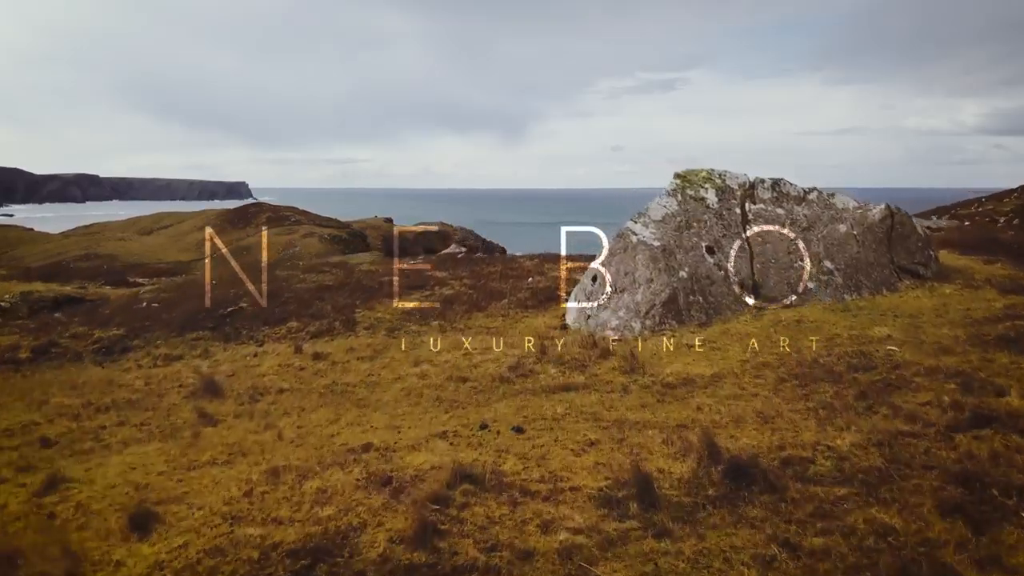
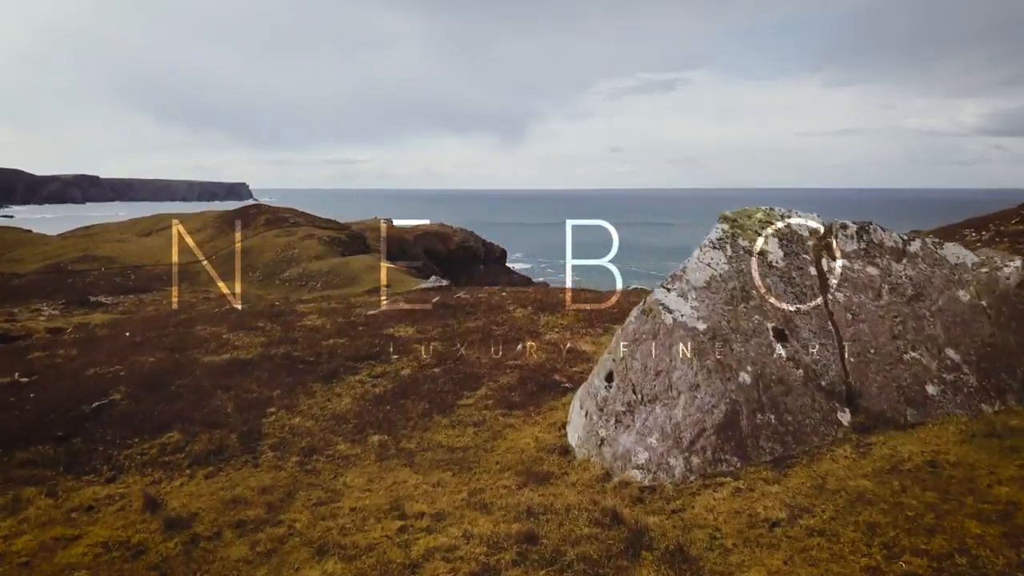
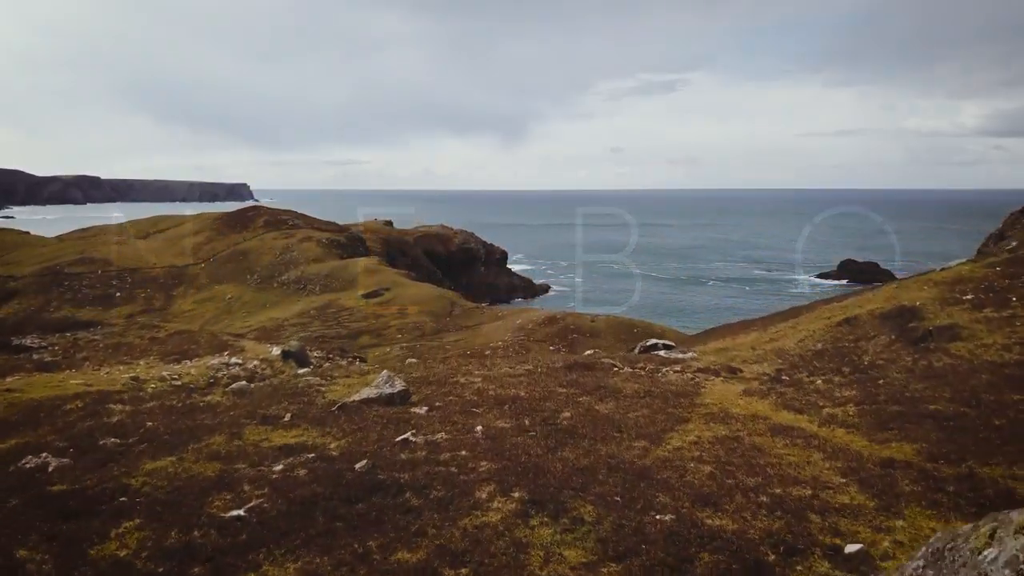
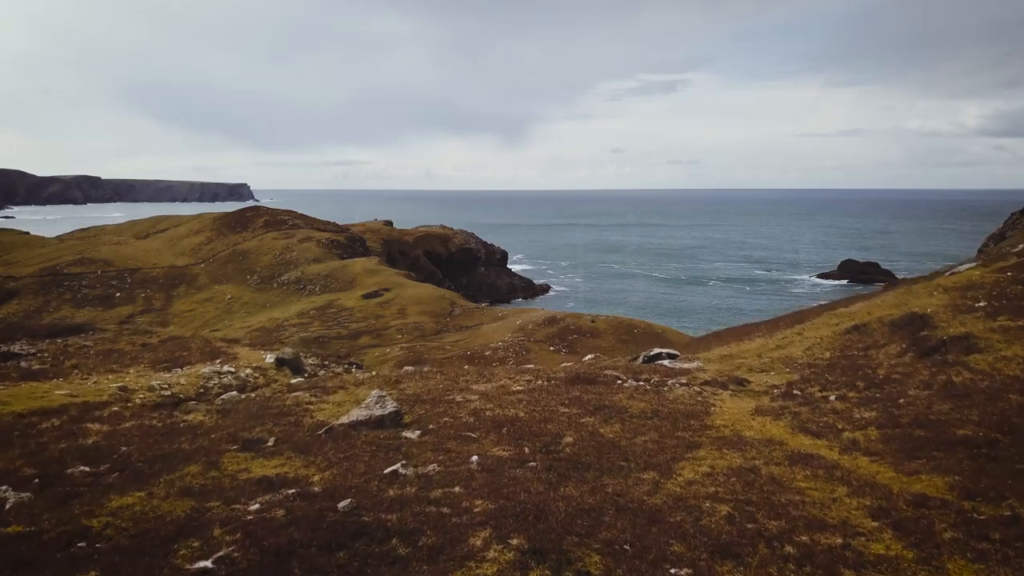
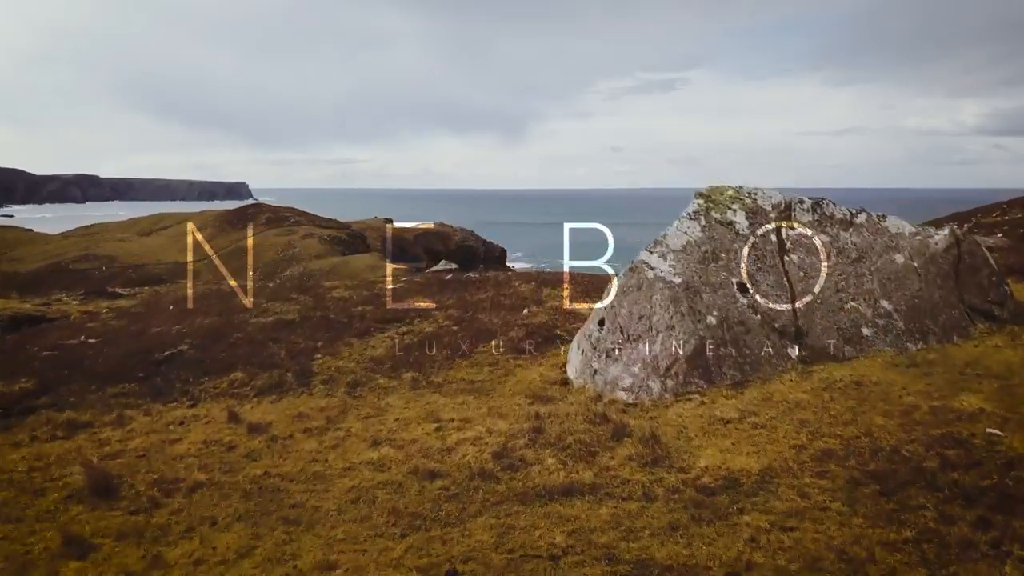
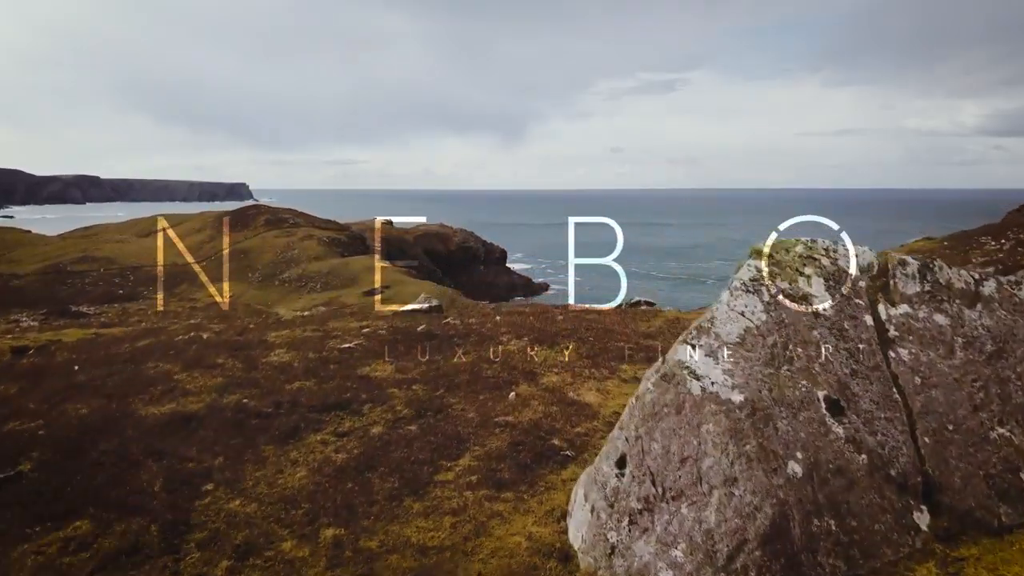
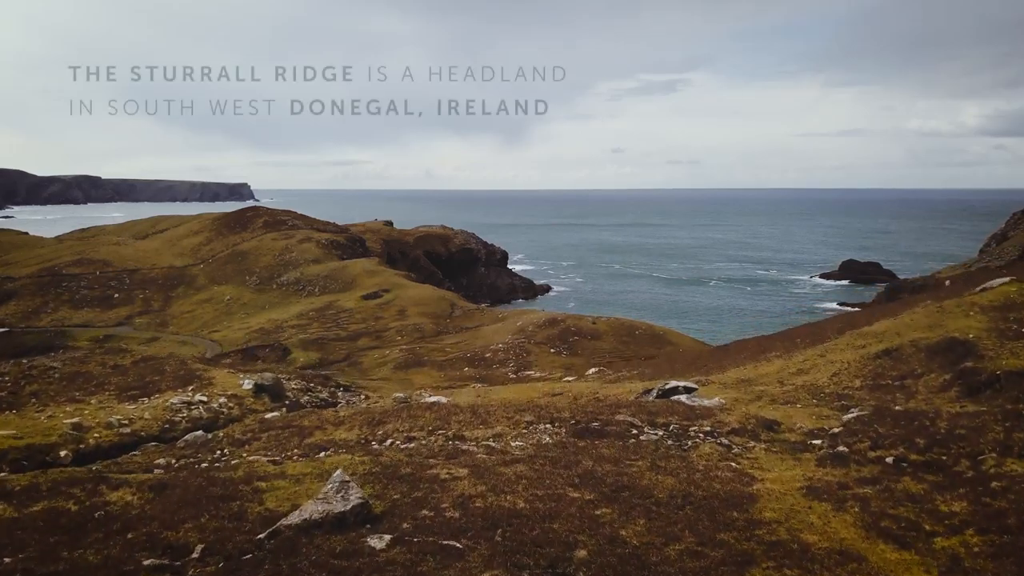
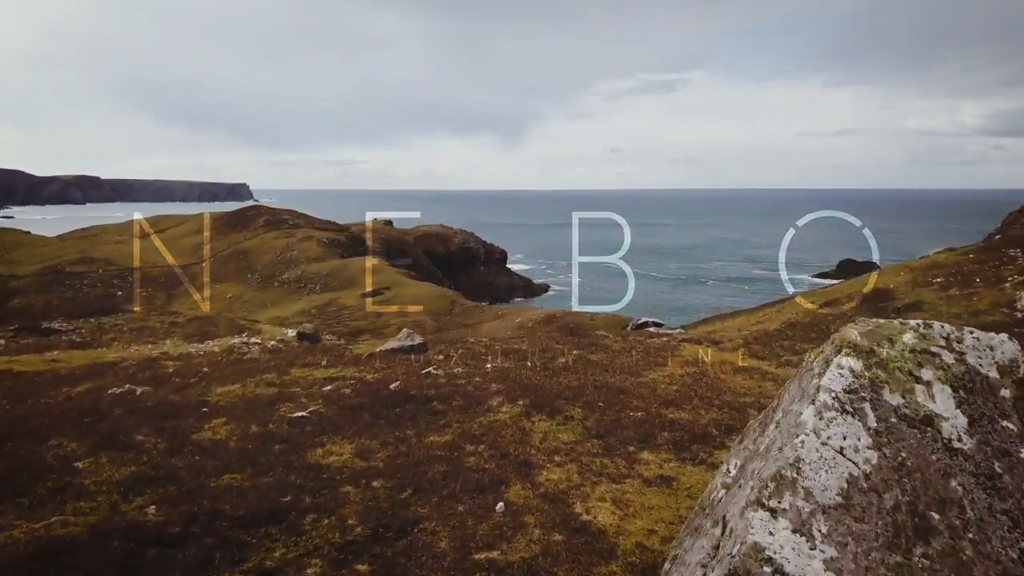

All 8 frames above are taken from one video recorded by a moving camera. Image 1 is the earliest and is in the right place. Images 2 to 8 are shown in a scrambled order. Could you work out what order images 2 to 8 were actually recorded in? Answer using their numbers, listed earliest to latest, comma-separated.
5, 2, 6, 8, 3, 4, 7
